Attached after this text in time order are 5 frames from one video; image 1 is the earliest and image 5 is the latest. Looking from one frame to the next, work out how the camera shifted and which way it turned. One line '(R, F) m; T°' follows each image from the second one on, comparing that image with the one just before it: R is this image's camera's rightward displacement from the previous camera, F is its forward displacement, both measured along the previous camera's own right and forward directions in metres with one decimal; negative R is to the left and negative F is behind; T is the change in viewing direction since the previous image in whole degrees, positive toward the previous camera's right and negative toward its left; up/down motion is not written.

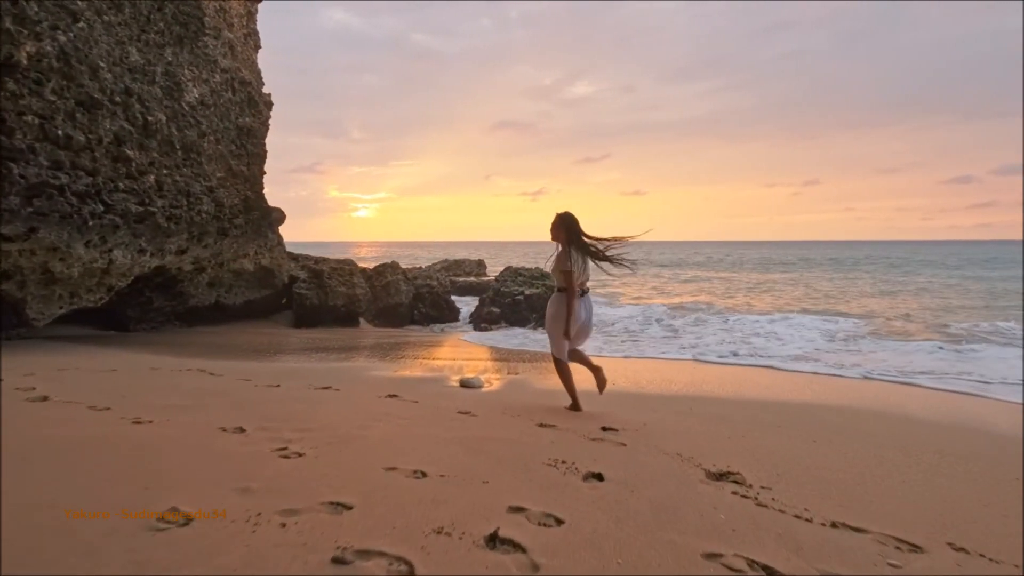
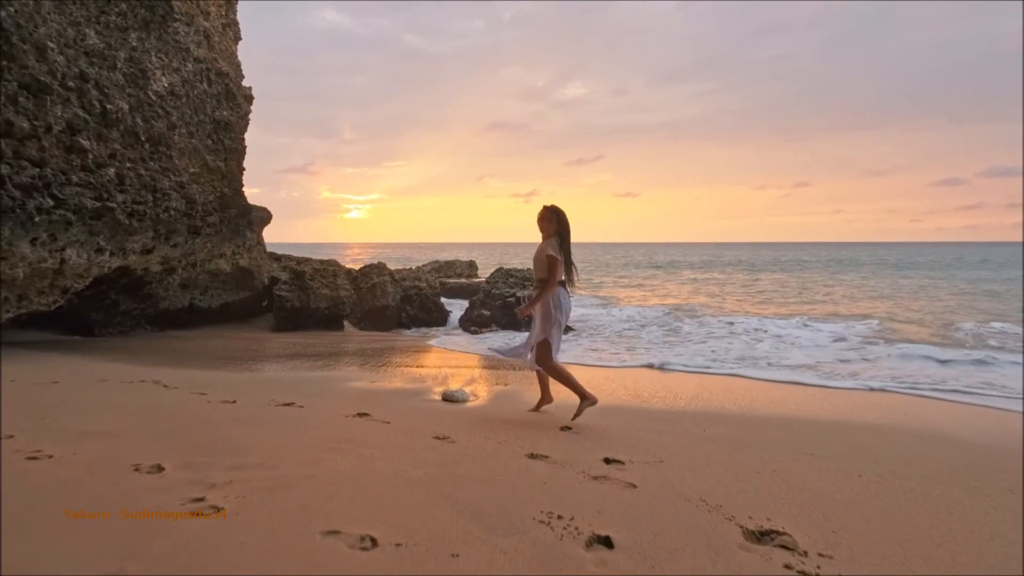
(0.0, +0.7) m; +1°
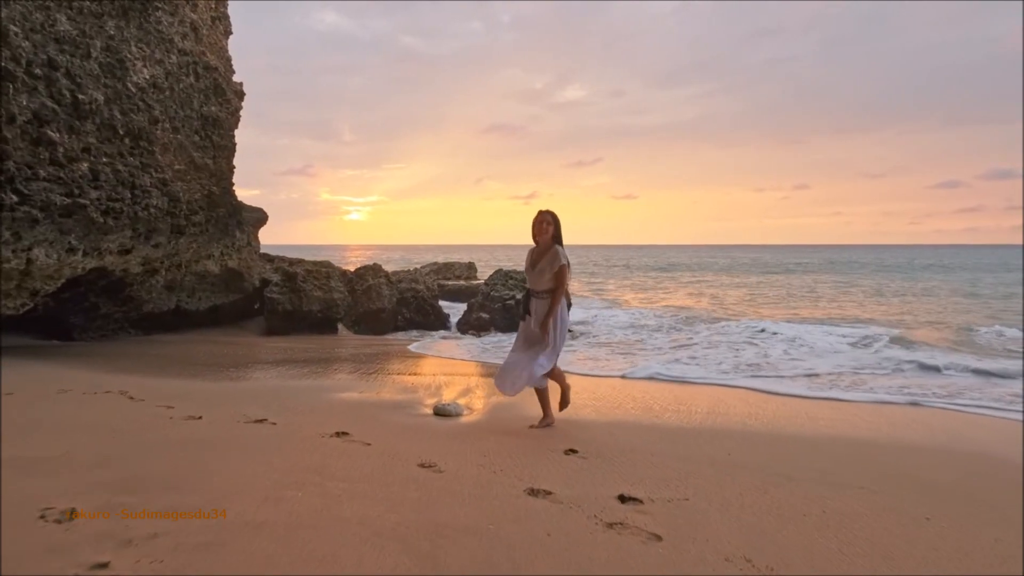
(0.0, +0.5) m; 0°
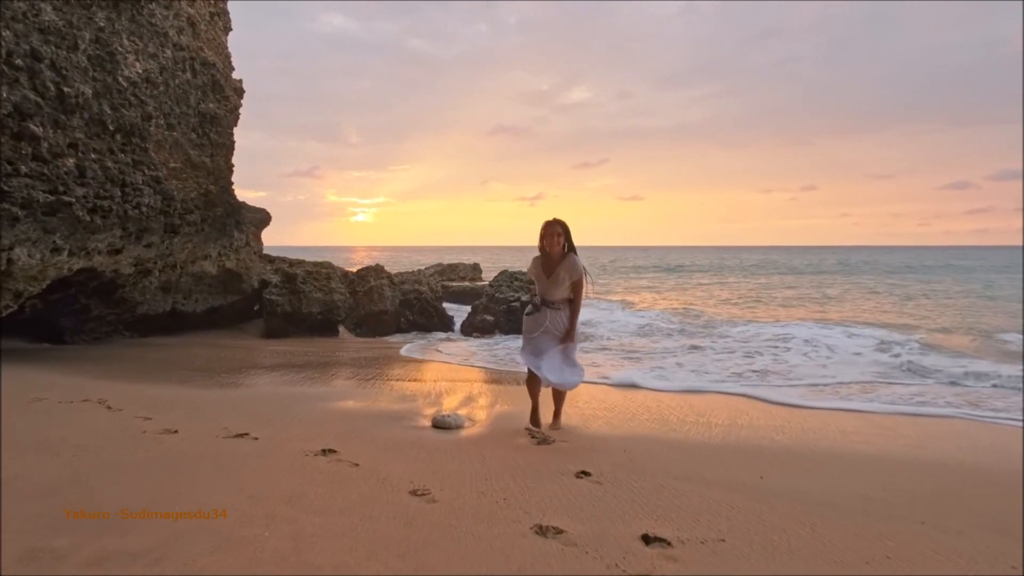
(0.0, +0.4) m; -1°
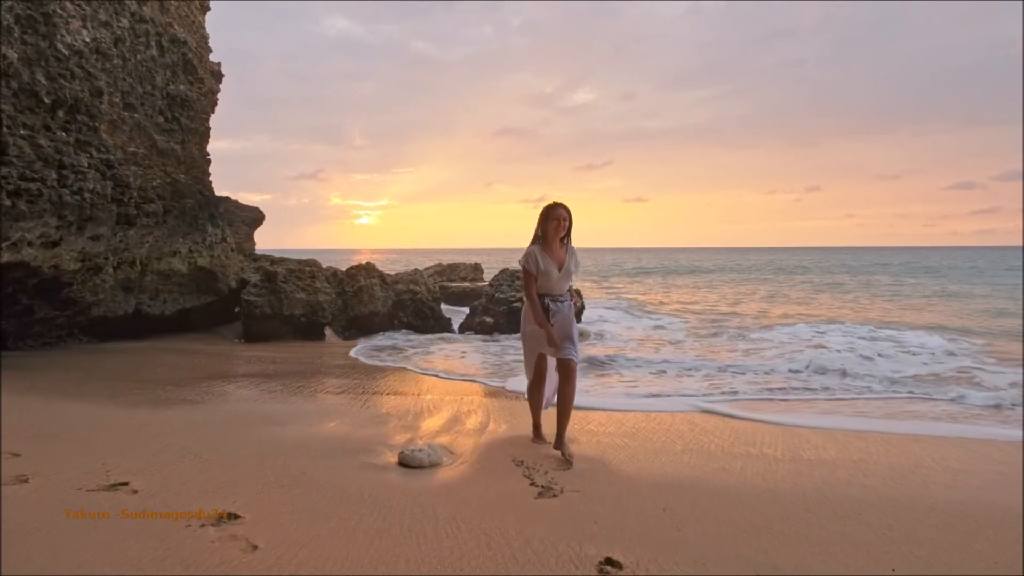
(+0.1, +1.3) m; 0°
